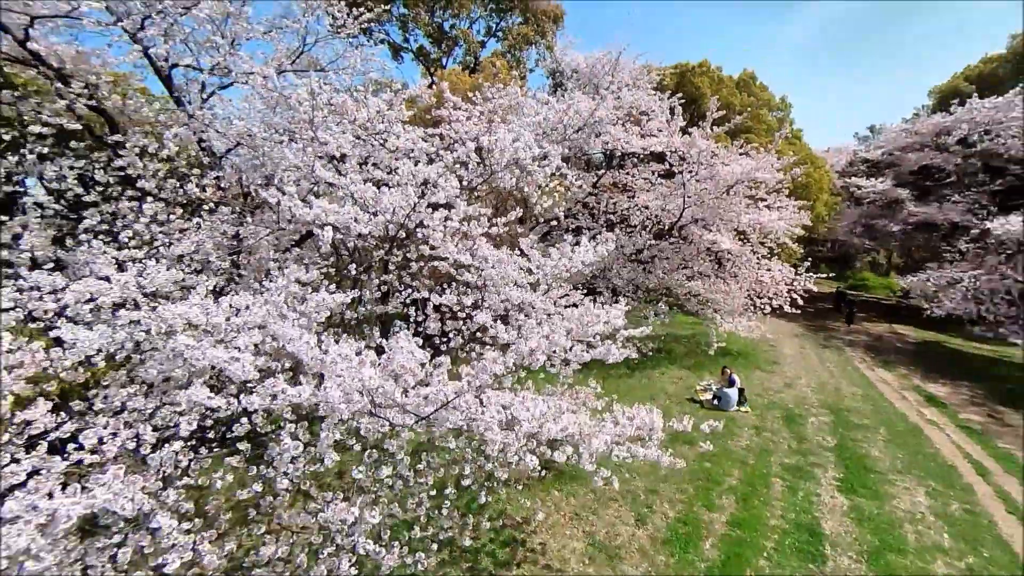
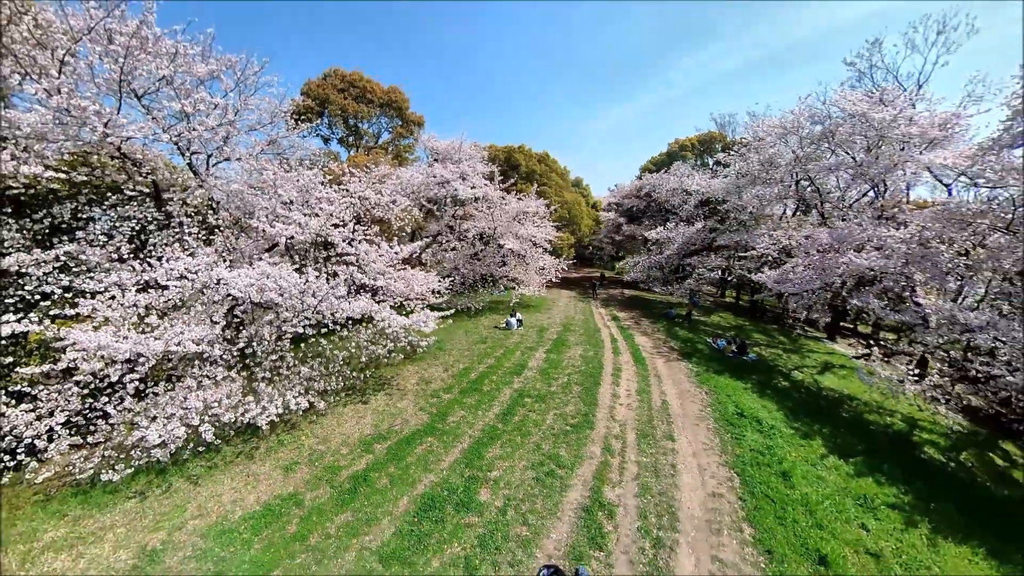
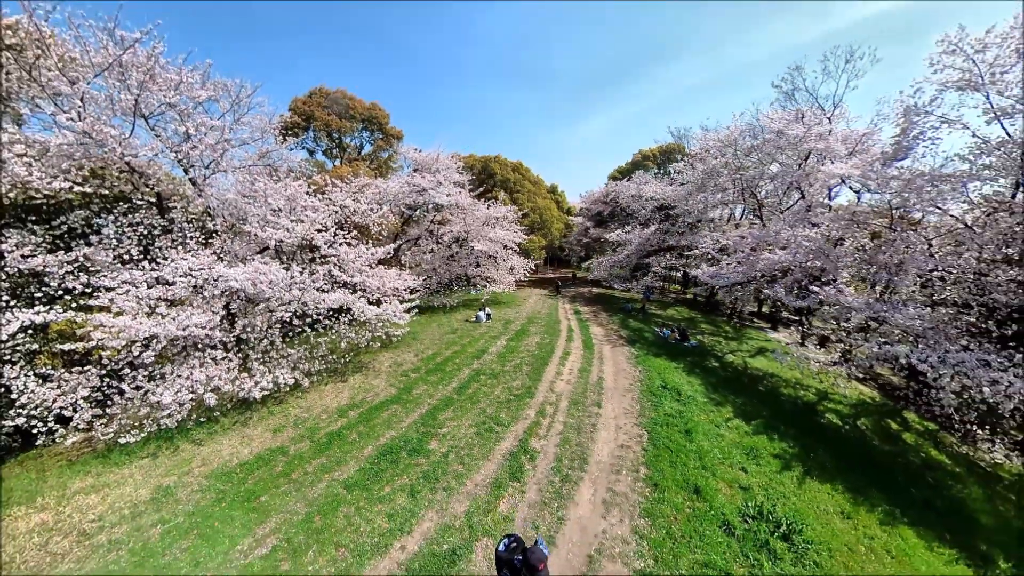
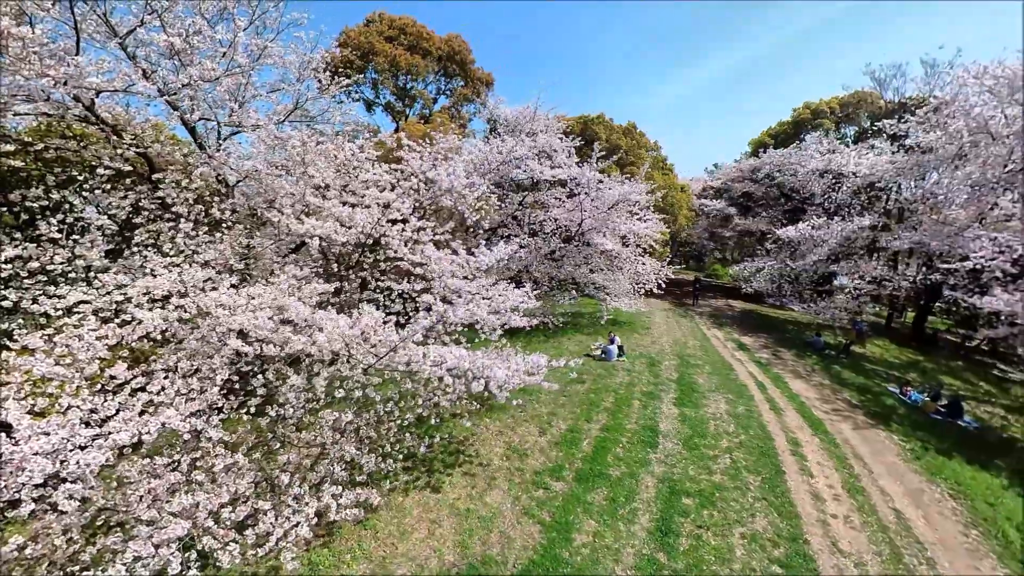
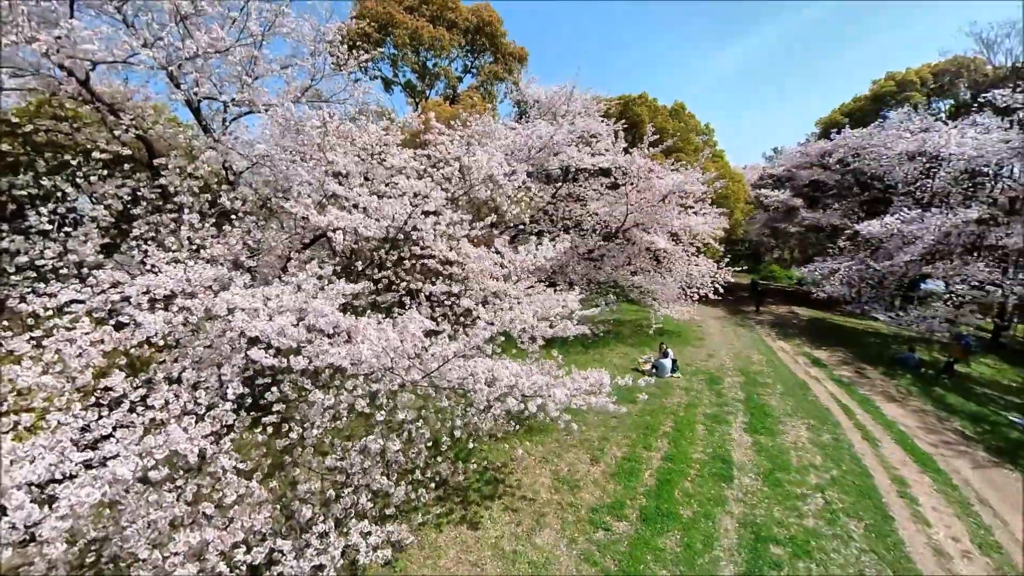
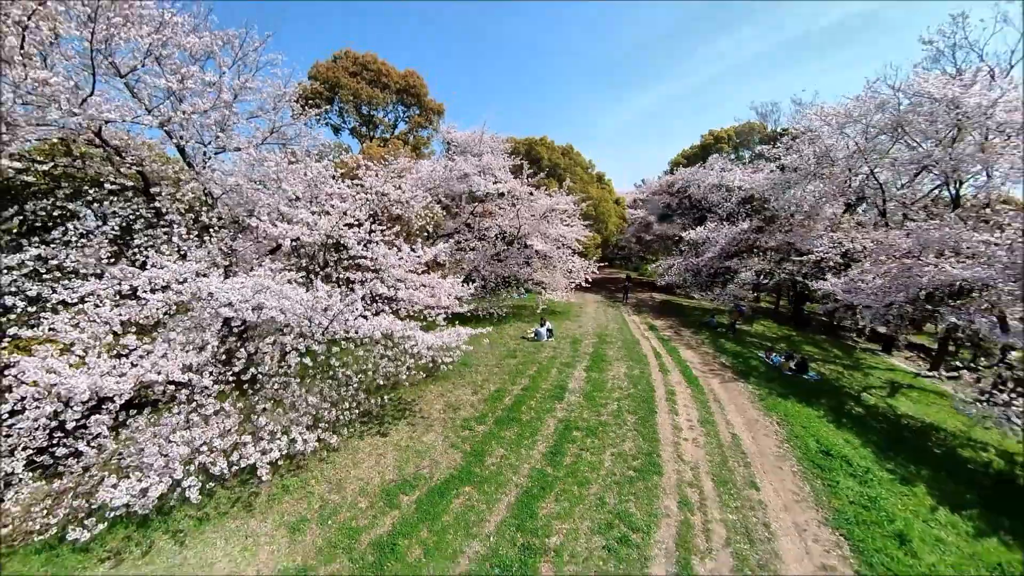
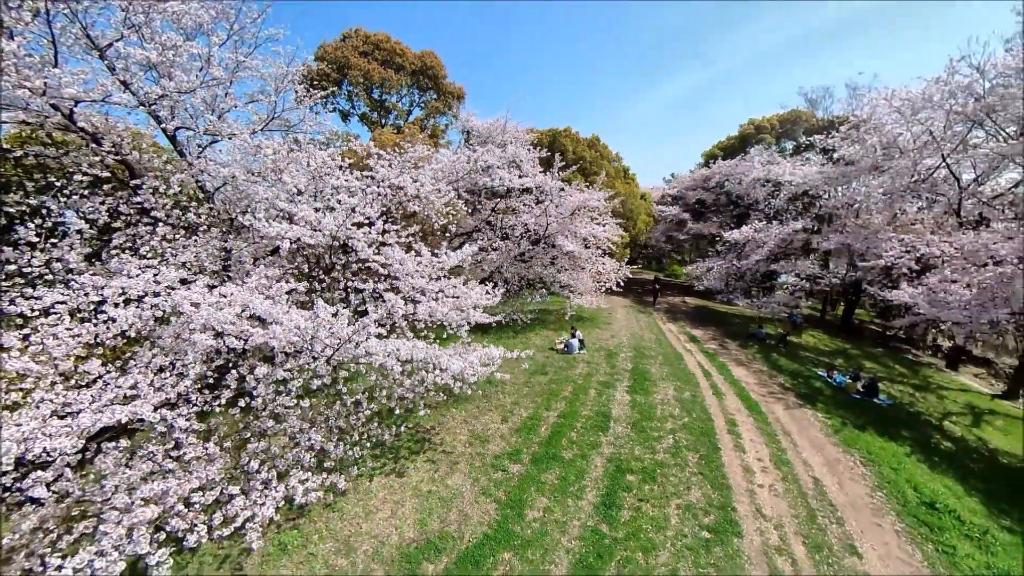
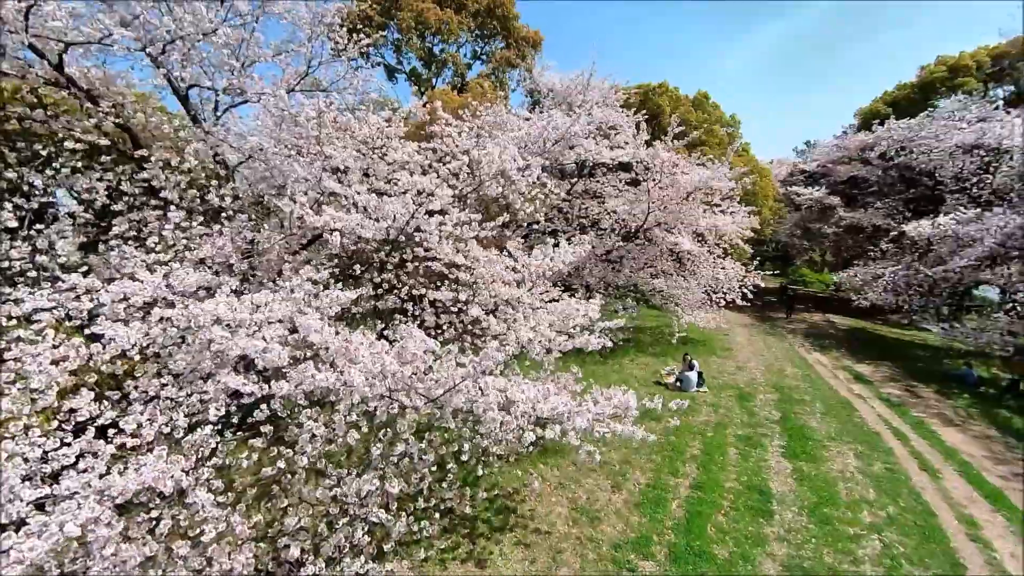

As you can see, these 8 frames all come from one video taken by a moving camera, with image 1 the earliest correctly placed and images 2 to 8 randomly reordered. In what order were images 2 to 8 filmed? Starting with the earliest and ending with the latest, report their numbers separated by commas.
8, 5, 4, 7, 6, 2, 3
